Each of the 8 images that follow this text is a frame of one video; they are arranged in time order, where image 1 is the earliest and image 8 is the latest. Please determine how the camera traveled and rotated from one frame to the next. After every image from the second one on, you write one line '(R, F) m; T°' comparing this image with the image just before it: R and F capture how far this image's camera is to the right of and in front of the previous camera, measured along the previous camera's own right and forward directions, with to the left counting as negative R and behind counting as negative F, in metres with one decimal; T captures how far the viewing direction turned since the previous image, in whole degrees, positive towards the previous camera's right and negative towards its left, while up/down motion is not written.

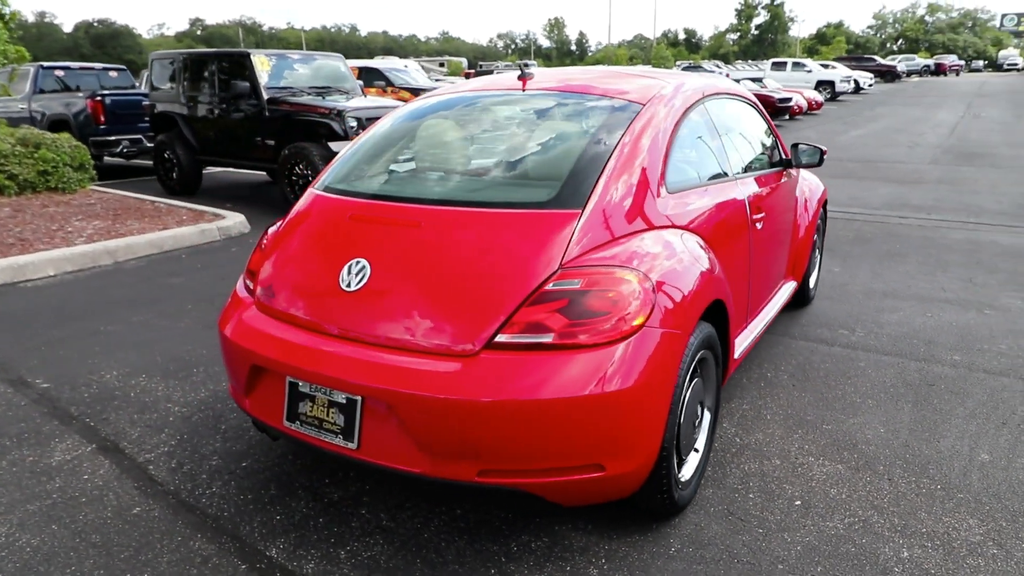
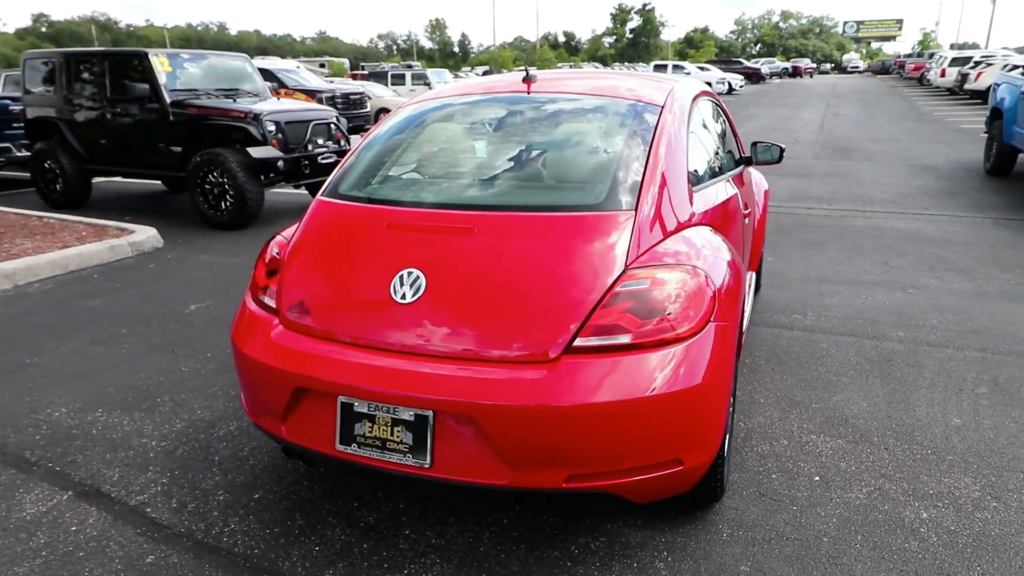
(-0.5, +0.1) m; +9°
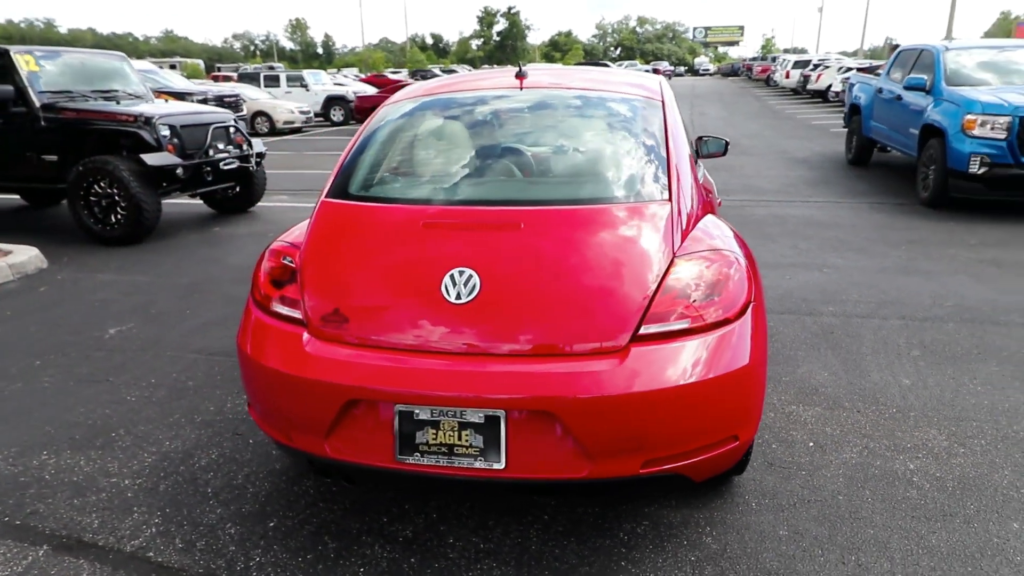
(-0.6, +0.1) m; +10°
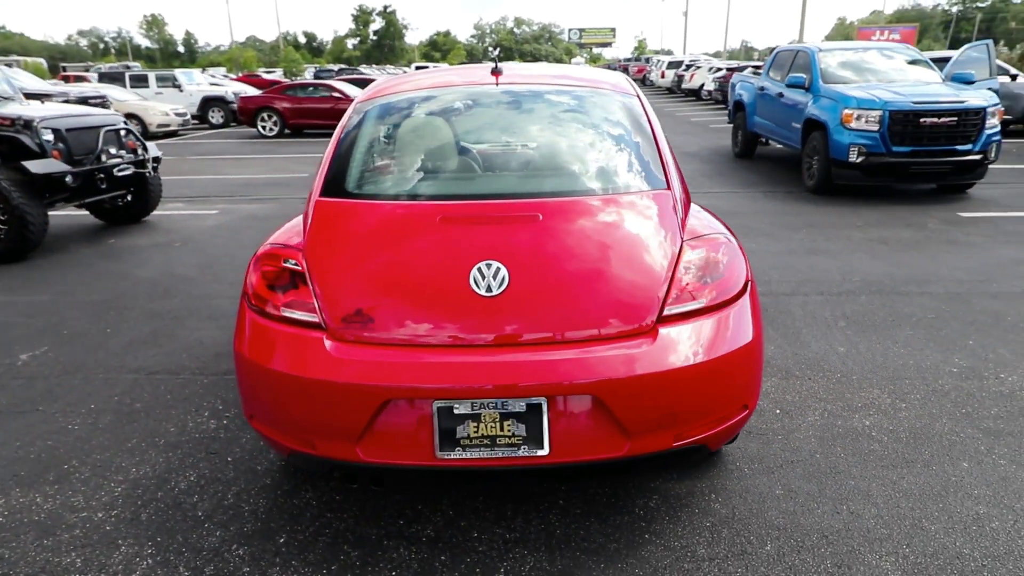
(-0.4, 0.0) m; +10°
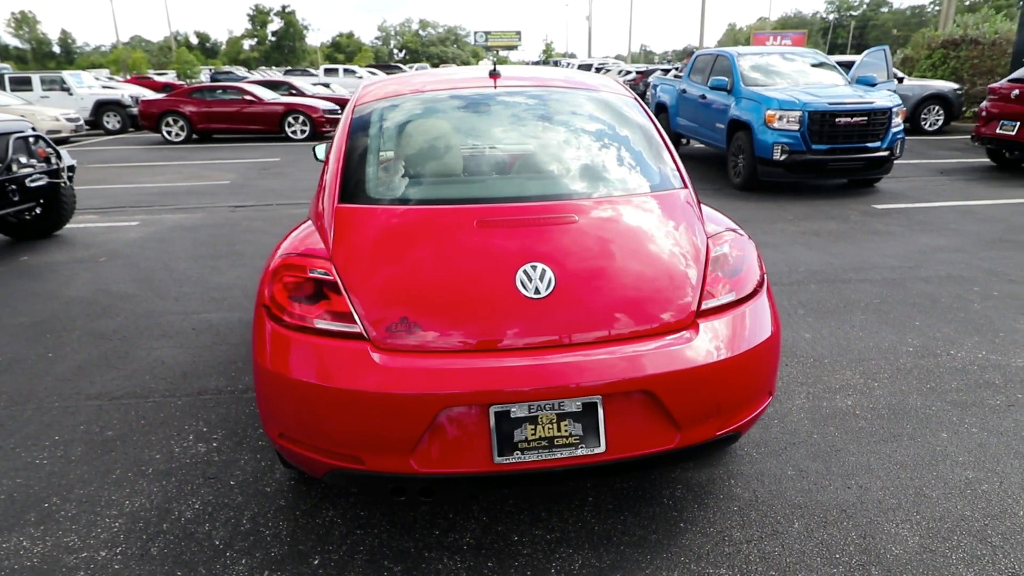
(-0.4, 0.0) m; +7°
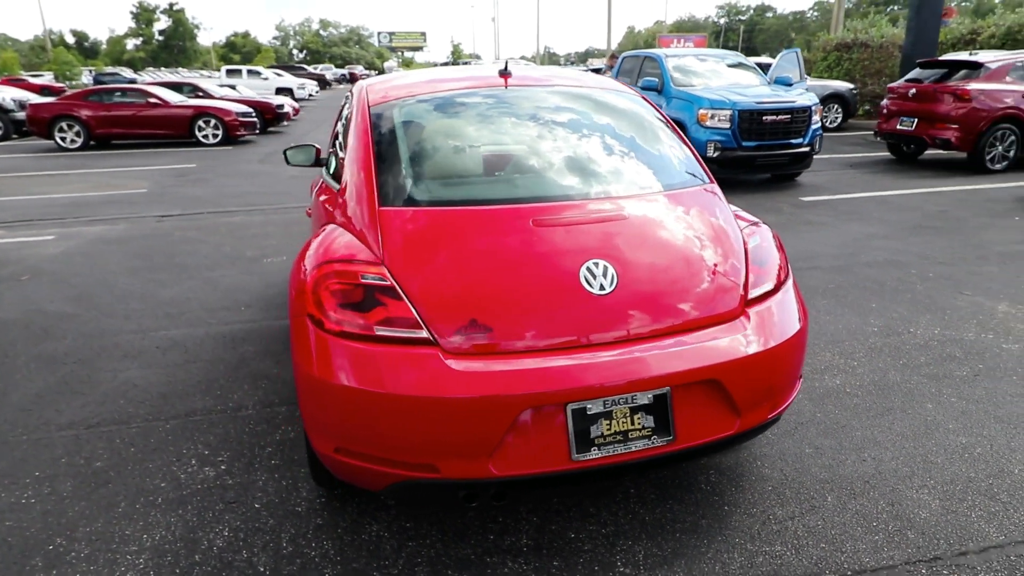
(-0.5, 0.0) m; +7°
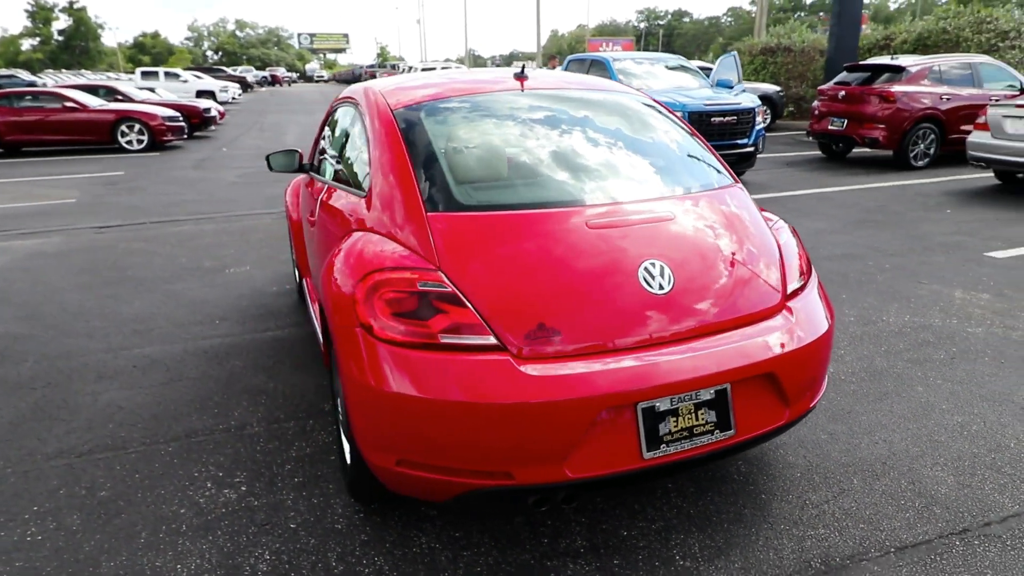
(-0.4, 0.0) m; +6°
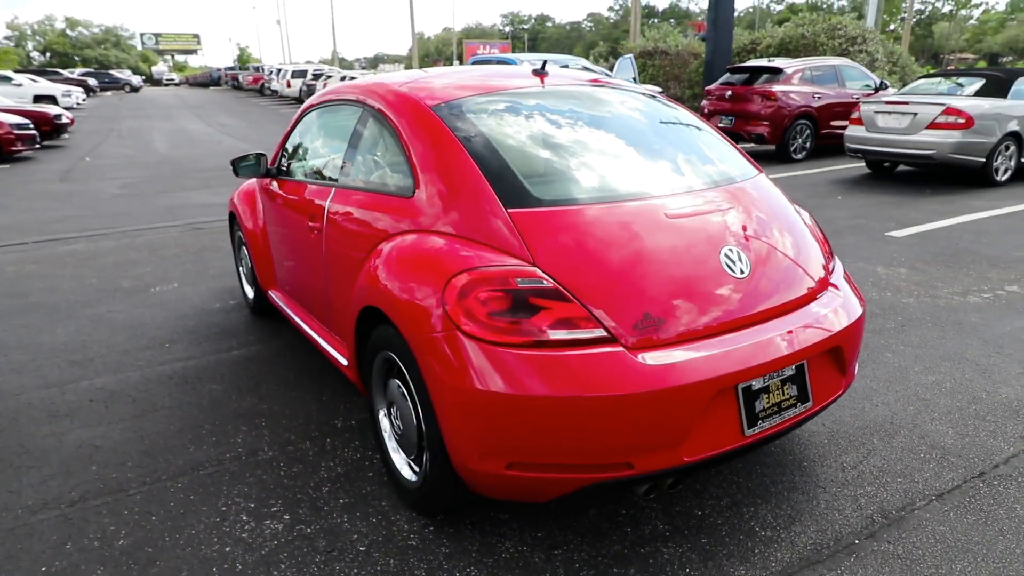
(-0.7, +0.1) m; +11°
